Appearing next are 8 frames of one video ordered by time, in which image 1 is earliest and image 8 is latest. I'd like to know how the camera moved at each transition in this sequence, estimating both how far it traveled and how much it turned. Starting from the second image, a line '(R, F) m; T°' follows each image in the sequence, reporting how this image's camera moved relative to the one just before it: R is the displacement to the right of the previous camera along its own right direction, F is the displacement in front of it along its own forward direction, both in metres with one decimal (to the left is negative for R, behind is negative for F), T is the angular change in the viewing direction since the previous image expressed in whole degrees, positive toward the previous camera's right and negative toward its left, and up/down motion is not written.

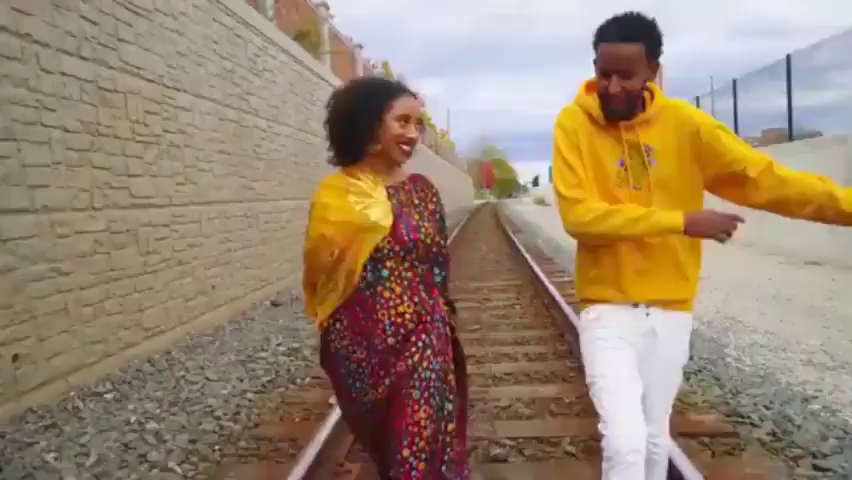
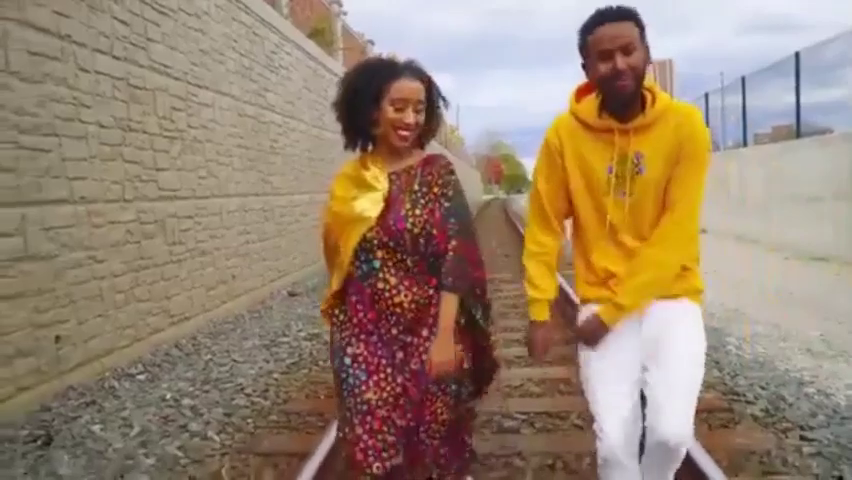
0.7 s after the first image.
(-0.1, -0.4) m; 0°
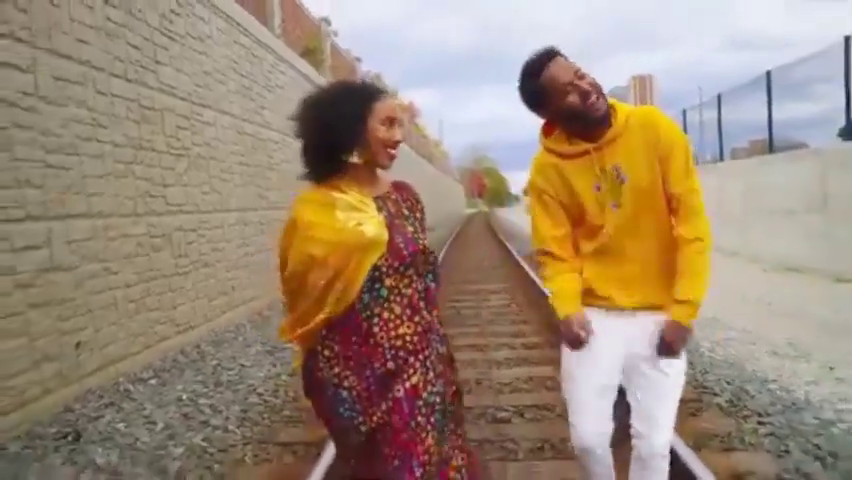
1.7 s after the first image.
(-0.1, -0.5) m; +1°
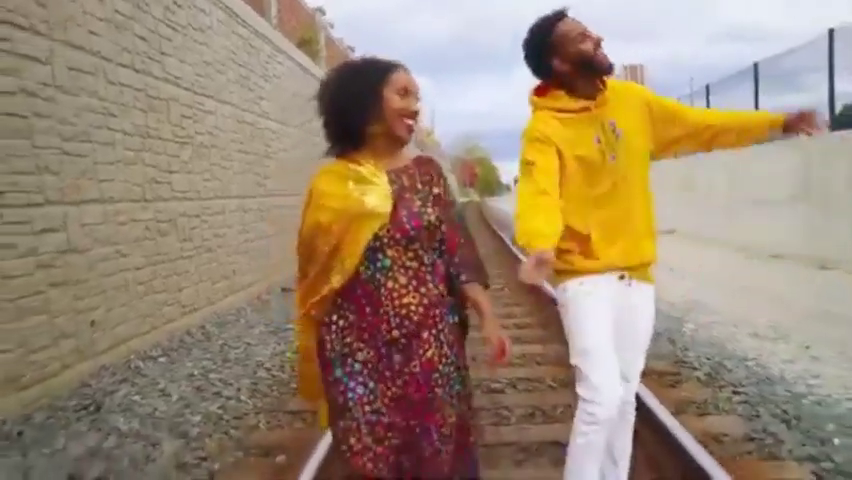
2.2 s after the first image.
(-0.1, -0.3) m; +1°
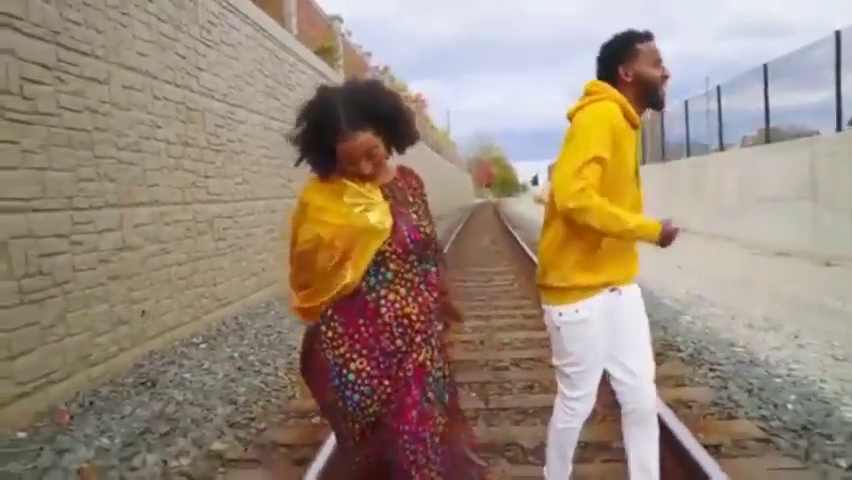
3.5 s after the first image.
(0.0, -0.8) m; -1°
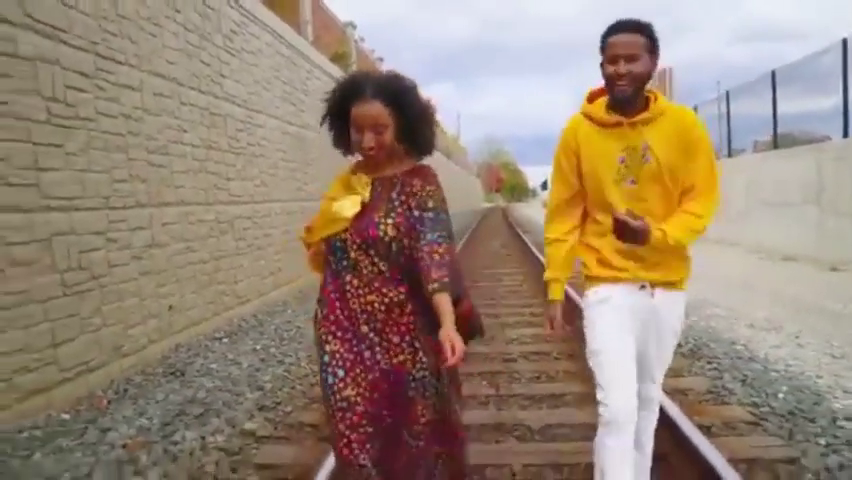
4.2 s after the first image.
(0.0, -0.4) m; -1°
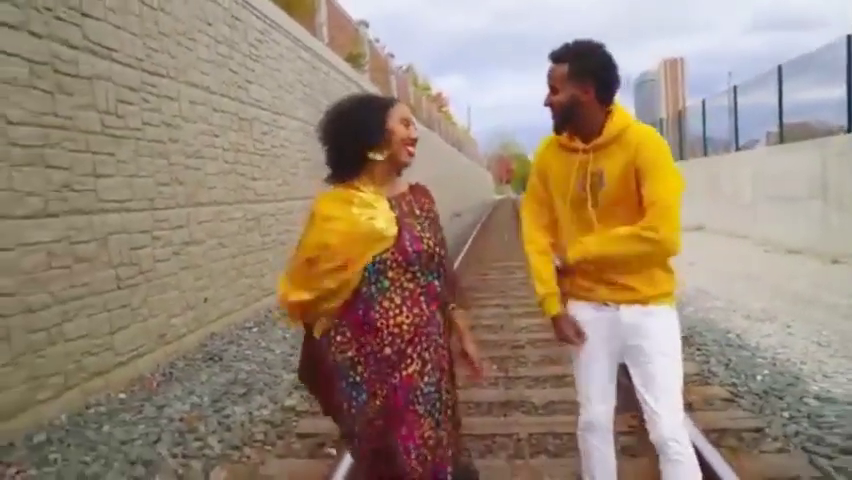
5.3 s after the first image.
(0.0, -0.7) m; -1°
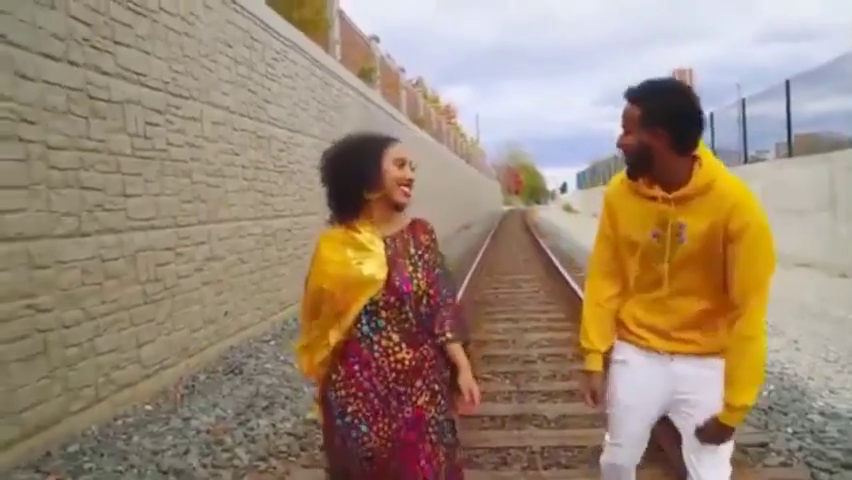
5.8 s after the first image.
(-0.1, -0.2) m; -1°
